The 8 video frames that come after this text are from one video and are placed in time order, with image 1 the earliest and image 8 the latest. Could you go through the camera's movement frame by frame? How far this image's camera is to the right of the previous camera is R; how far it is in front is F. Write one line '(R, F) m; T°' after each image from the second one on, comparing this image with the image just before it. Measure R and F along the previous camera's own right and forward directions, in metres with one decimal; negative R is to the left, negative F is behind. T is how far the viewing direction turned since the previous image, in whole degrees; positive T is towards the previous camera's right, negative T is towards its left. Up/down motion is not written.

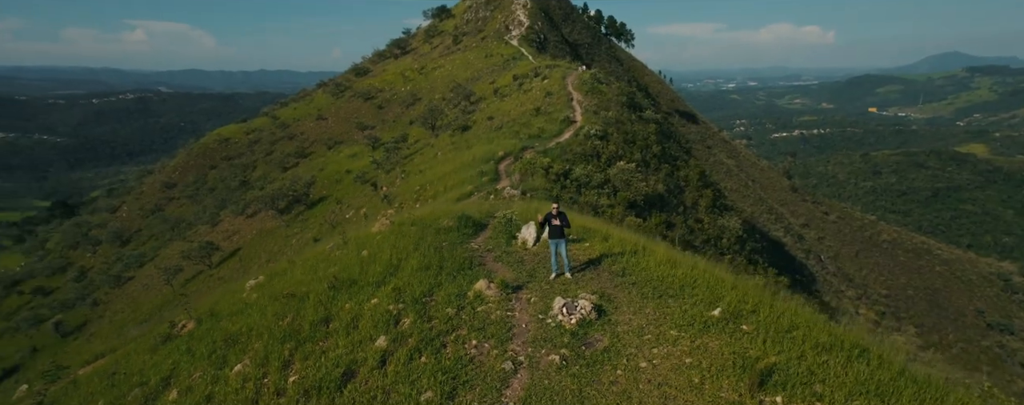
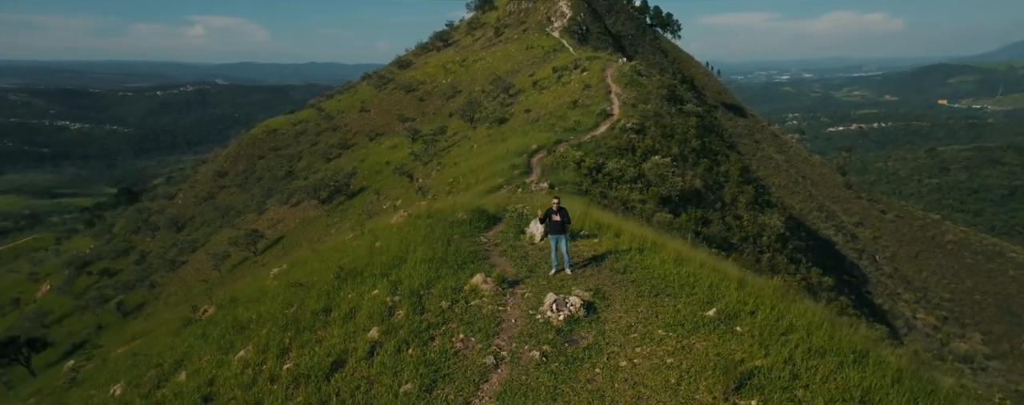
(+0.8, 0.0) m; -5°
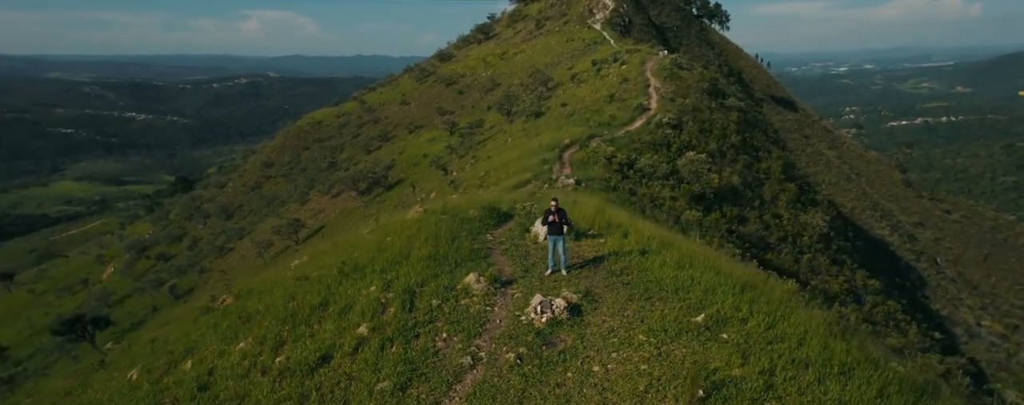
(+0.9, 0.0) m; -5°
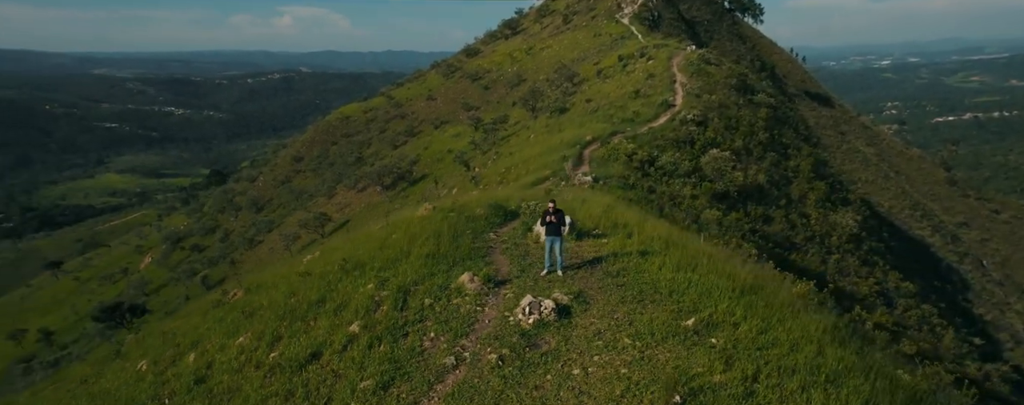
(+0.6, 0.0) m; -3°
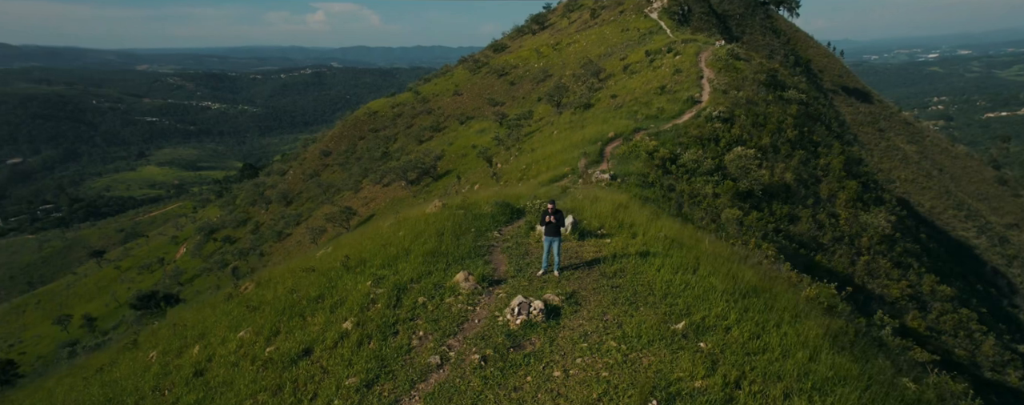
(+0.6, 0.0) m; -3°
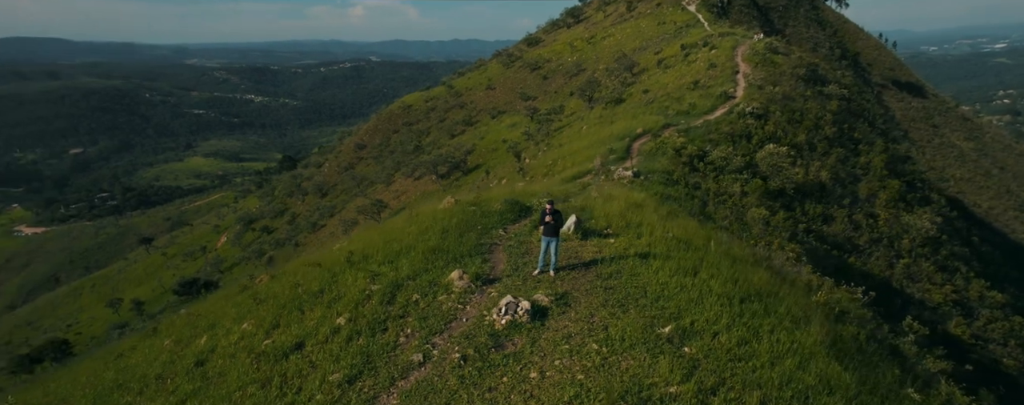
(+0.7, 0.0) m; -4°
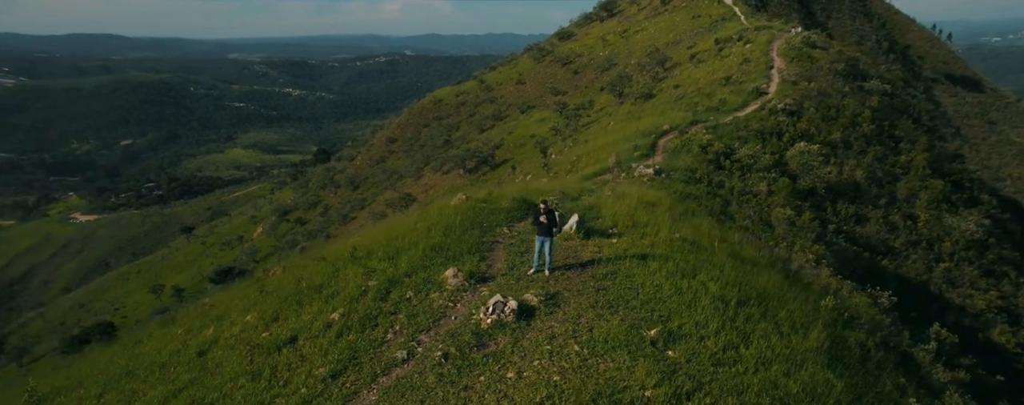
(+0.7, 0.0) m; -4°
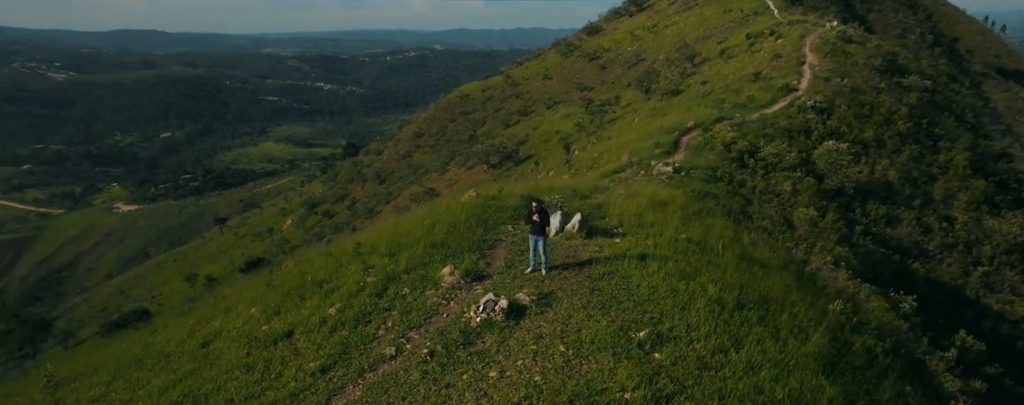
(+0.6, +0.1) m; -3°
